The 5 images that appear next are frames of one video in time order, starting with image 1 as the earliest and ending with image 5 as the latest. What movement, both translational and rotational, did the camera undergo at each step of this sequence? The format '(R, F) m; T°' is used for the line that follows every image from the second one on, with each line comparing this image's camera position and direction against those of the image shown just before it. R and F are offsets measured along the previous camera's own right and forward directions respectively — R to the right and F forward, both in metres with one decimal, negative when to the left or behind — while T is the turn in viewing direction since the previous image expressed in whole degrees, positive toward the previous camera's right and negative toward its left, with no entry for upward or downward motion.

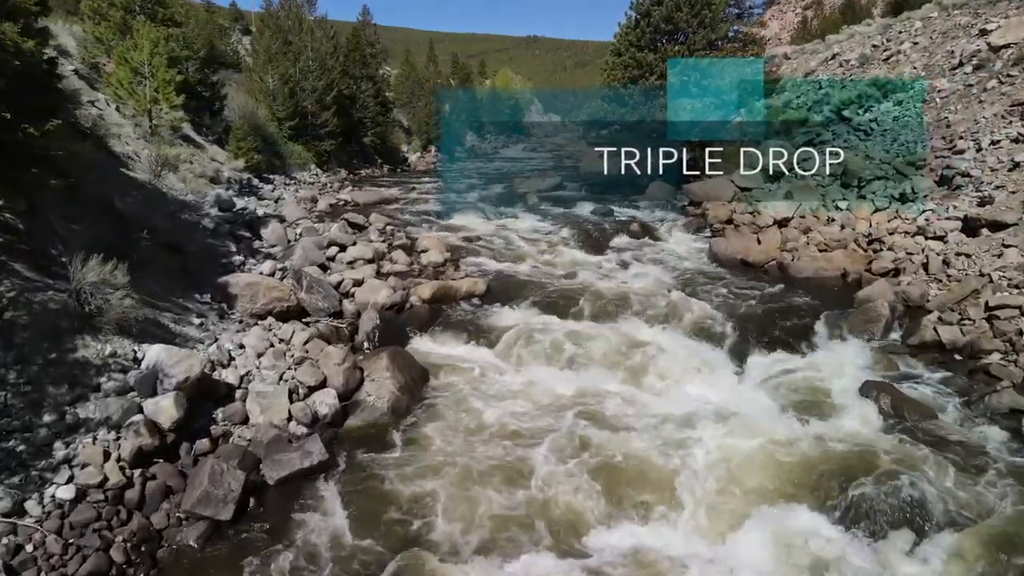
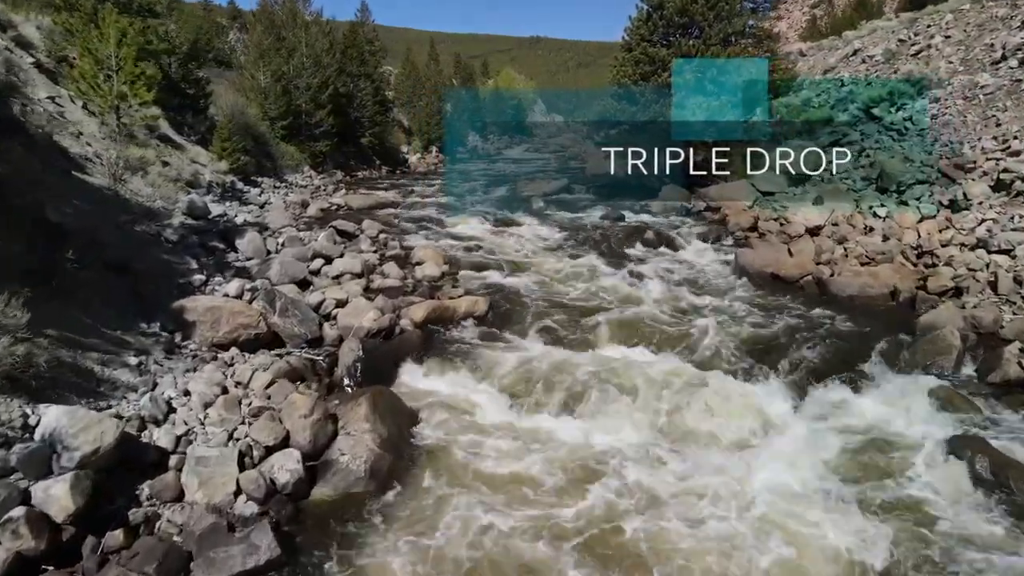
(-0.1, +2.2) m; 0°
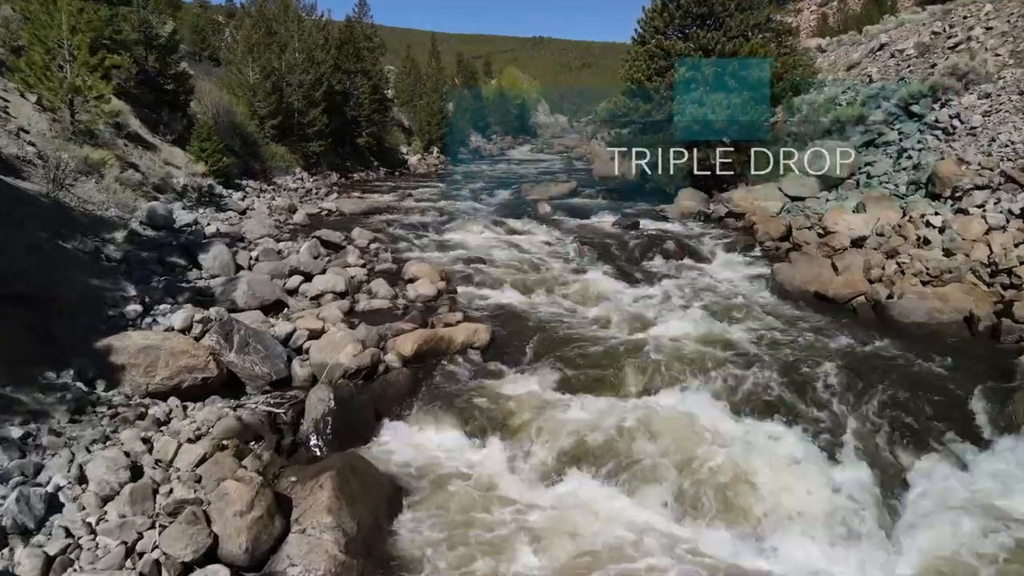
(-0.1, +2.5) m; 0°
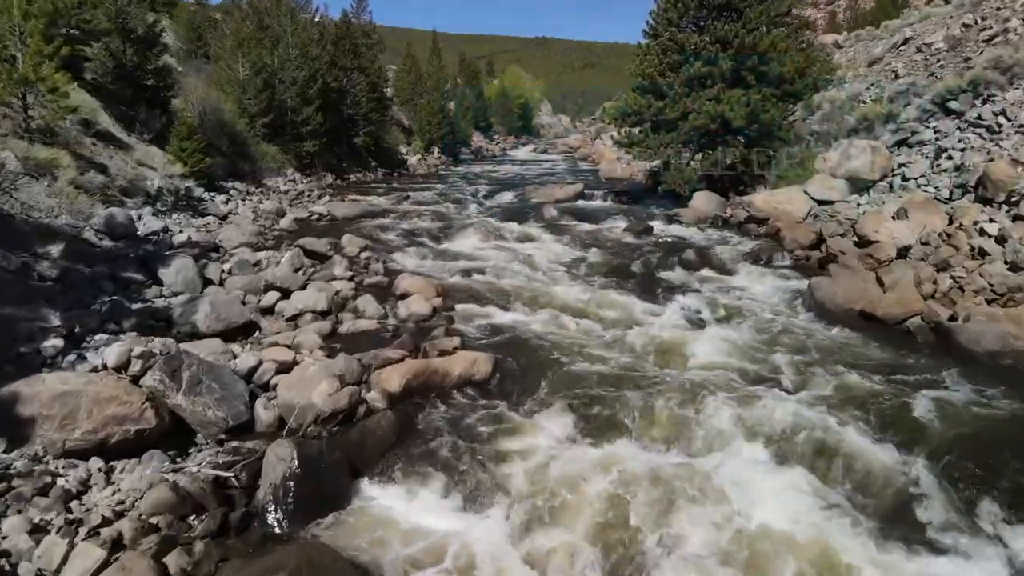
(-0.1, +2.0) m; 0°
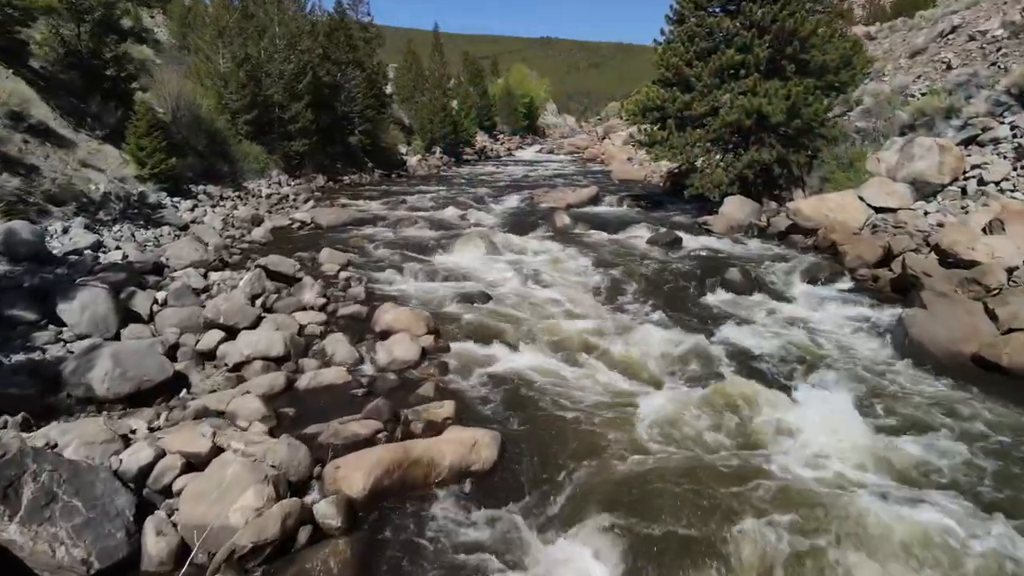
(-0.1, +3.4) m; 0°
